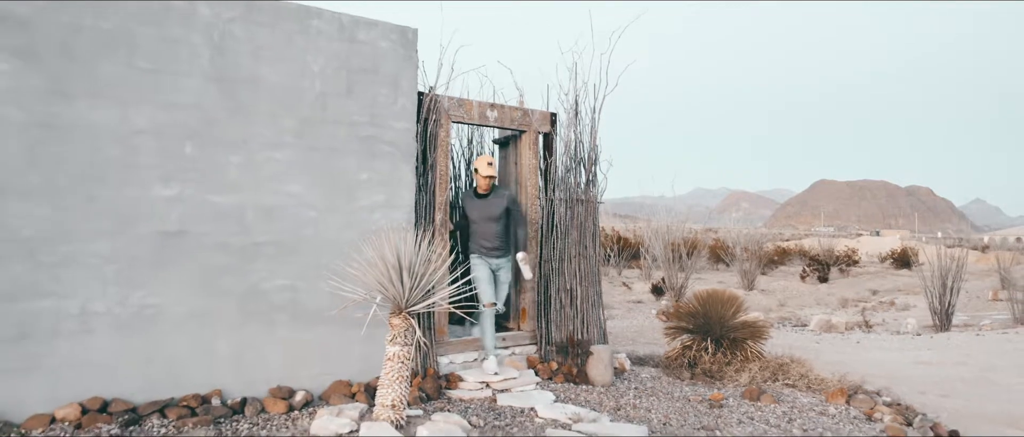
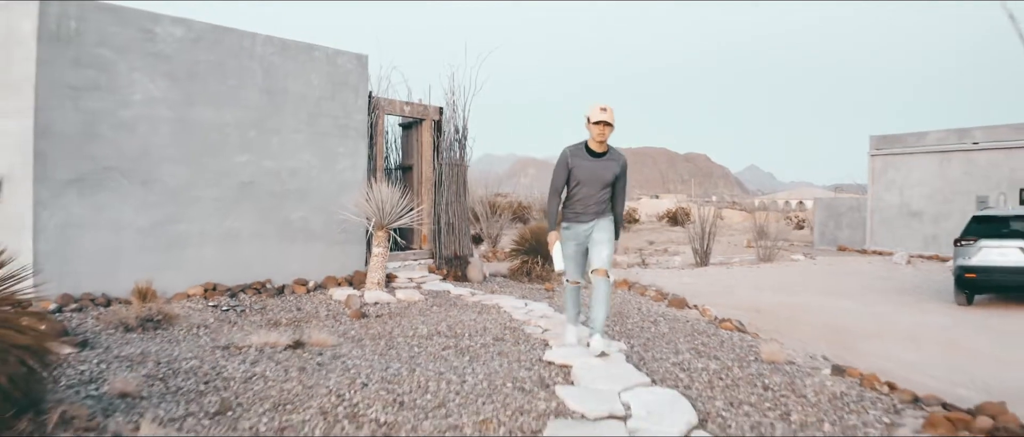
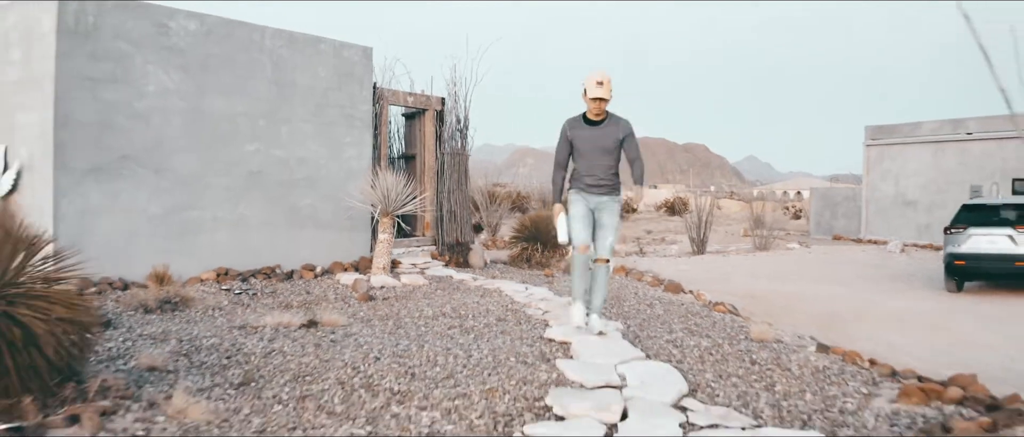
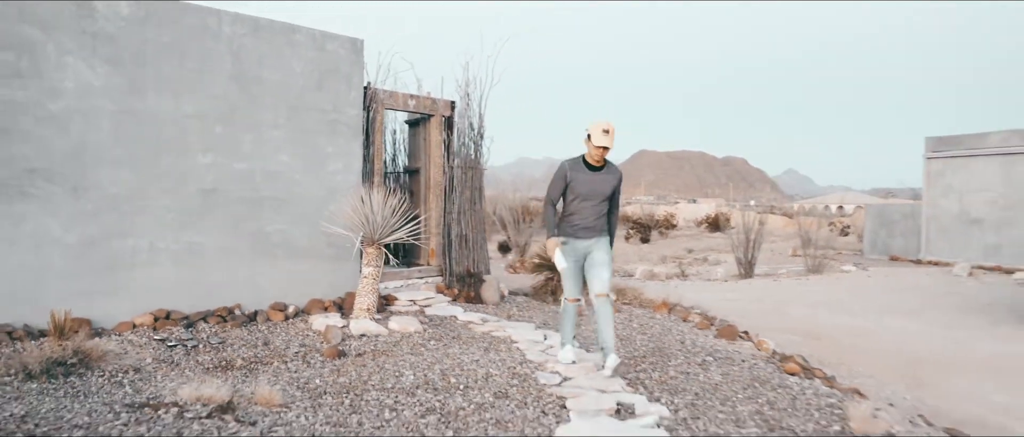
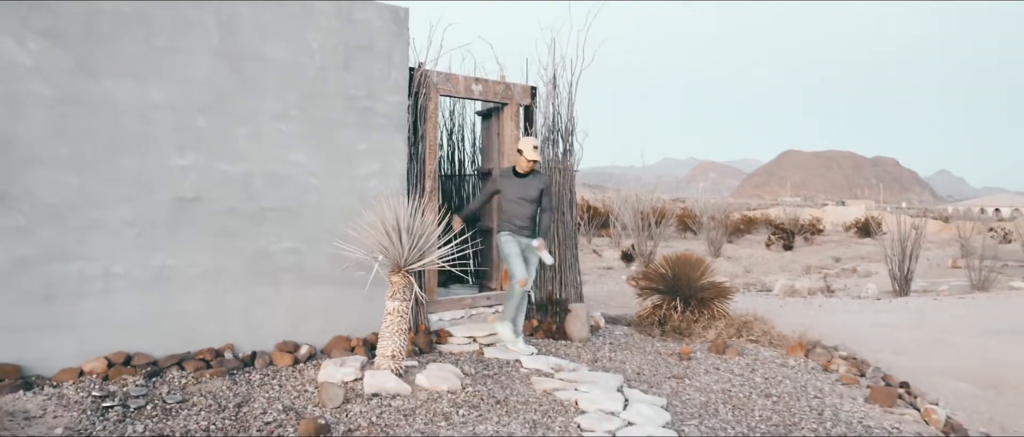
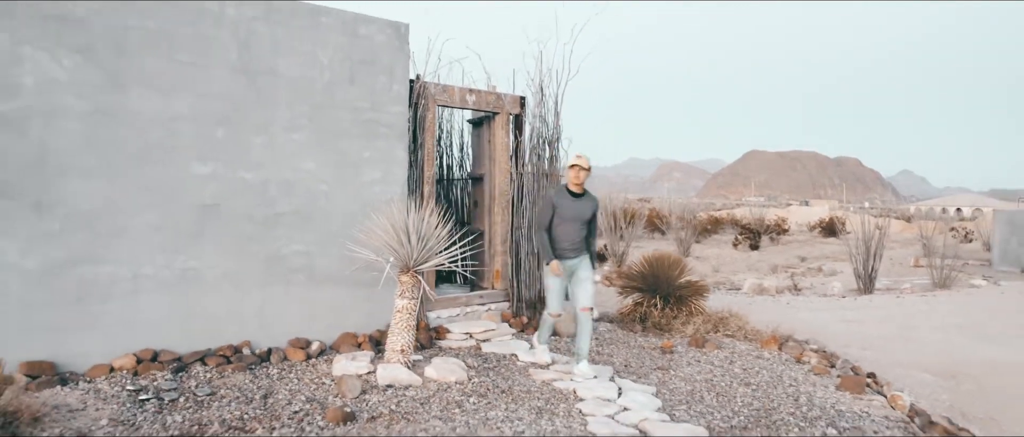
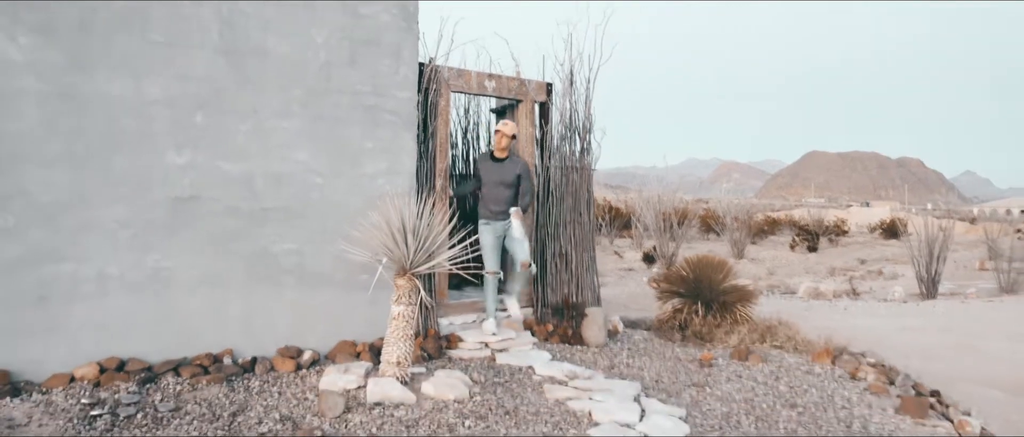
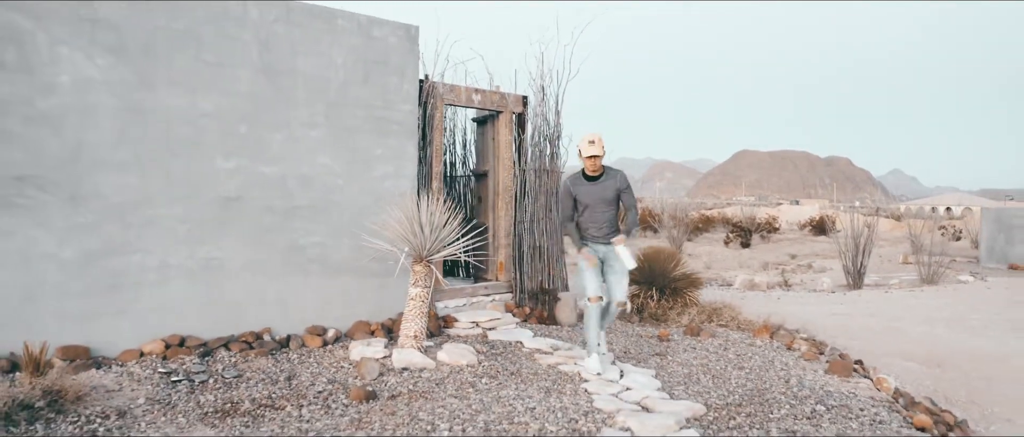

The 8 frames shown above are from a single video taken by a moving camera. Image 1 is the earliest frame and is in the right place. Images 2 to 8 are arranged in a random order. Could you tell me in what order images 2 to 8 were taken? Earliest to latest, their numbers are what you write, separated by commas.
7, 5, 6, 8, 4, 2, 3
